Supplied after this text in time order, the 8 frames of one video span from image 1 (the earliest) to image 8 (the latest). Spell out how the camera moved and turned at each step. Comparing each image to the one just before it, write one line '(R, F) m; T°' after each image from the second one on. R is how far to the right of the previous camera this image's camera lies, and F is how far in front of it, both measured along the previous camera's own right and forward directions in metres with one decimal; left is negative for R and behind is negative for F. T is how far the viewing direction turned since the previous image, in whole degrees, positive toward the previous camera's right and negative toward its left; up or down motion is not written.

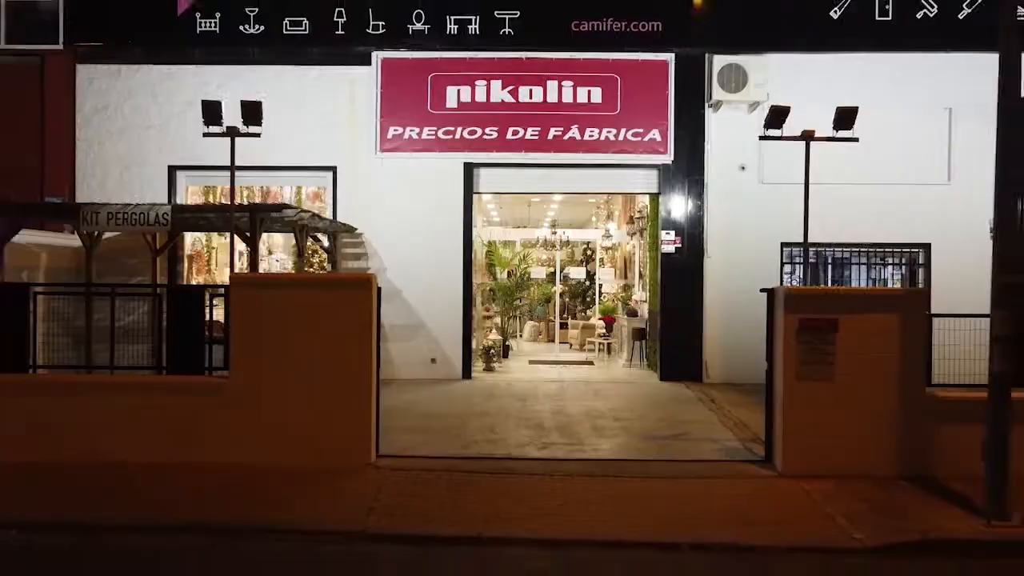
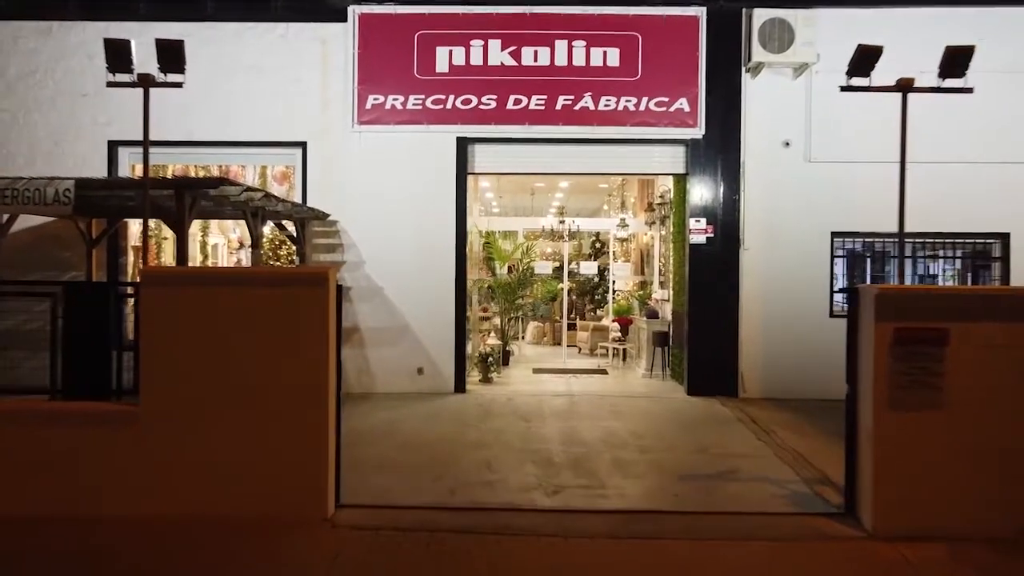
(0.0, +1.5) m; 0°
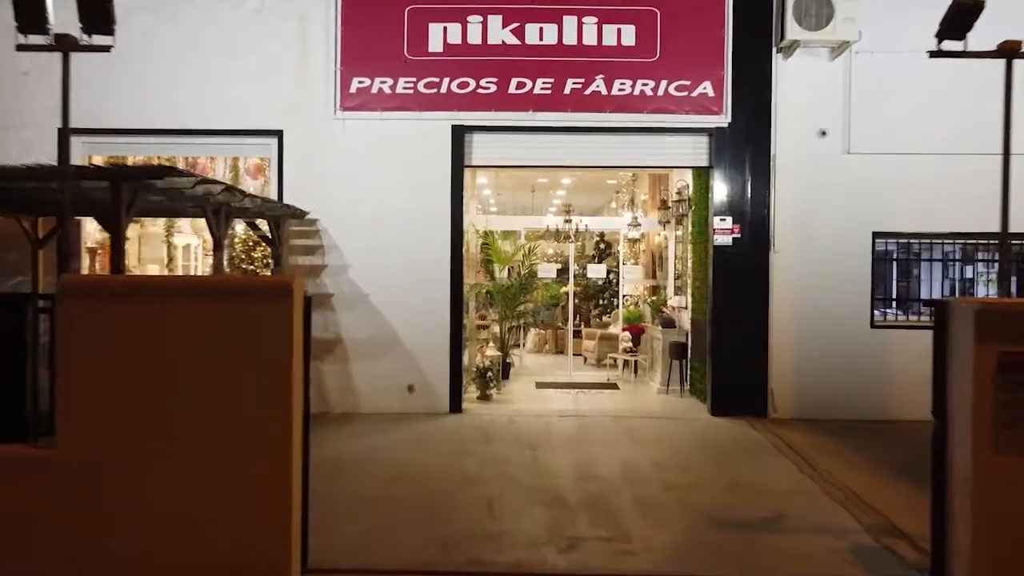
(-0.1, +0.9) m; 0°
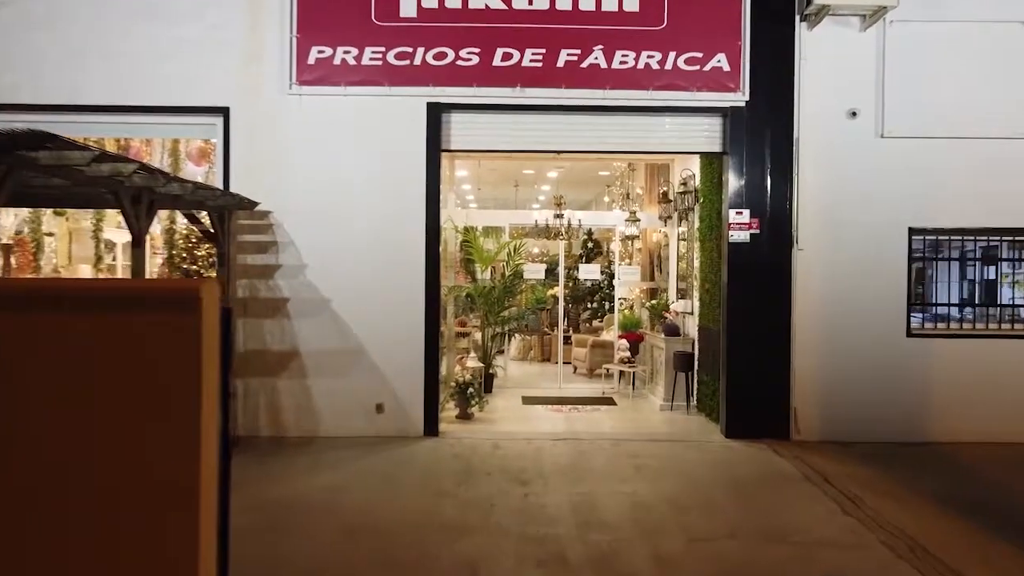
(0.0, +1.0) m; +2°
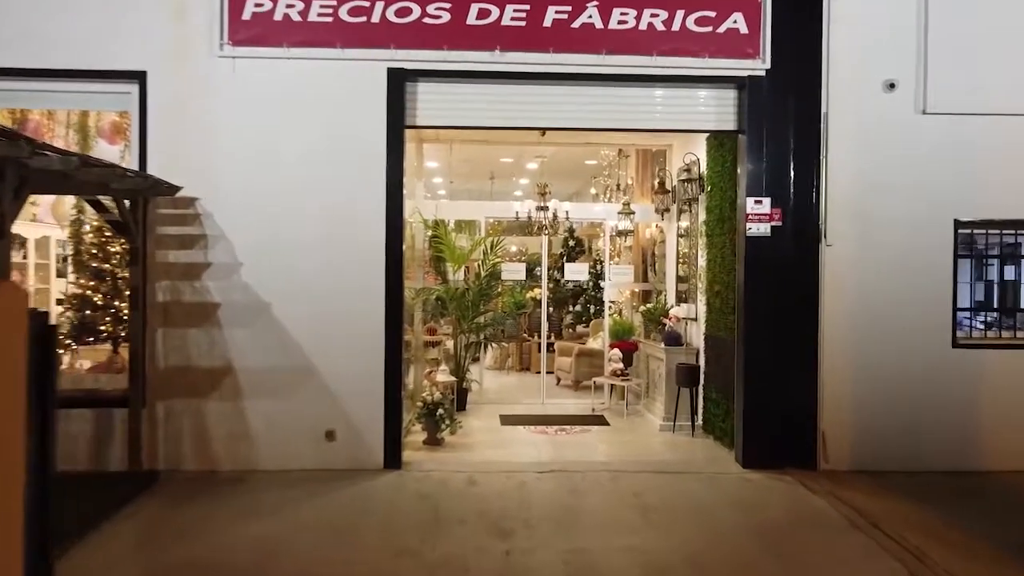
(0.0, +1.0) m; +2°
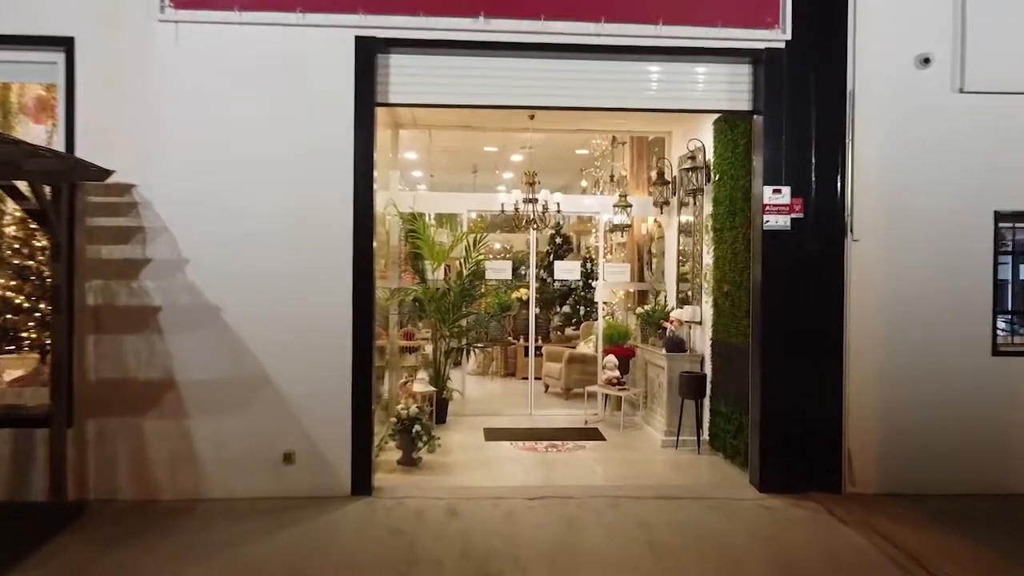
(0.0, +0.7) m; +1°
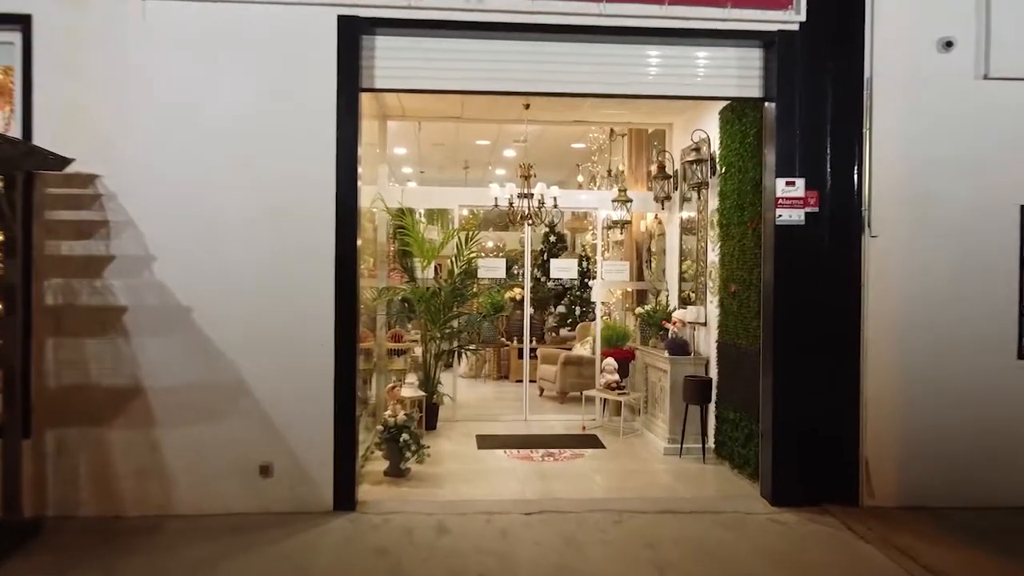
(0.0, +0.3) m; +1°
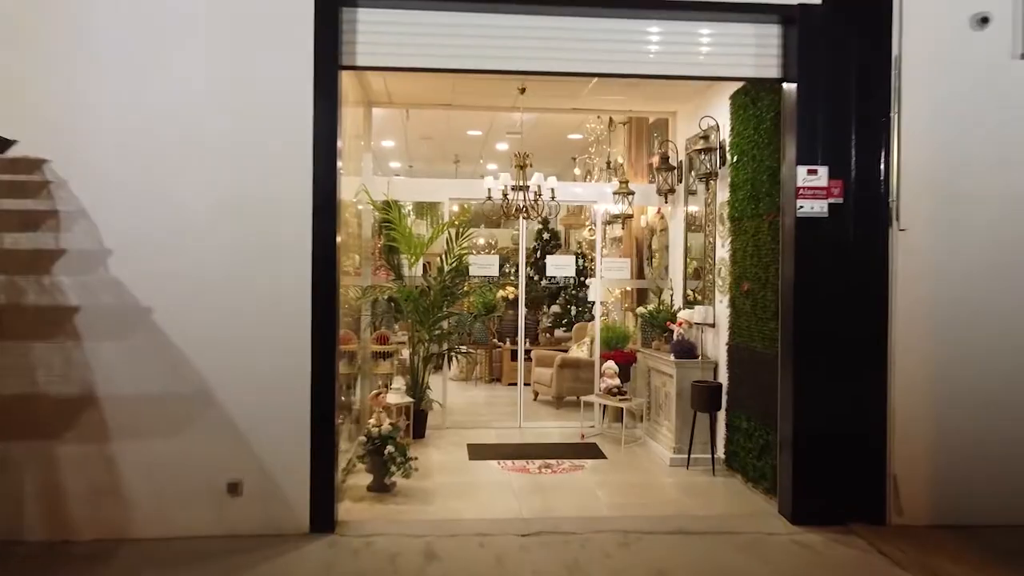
(0.0, +0.4) m; +1°
